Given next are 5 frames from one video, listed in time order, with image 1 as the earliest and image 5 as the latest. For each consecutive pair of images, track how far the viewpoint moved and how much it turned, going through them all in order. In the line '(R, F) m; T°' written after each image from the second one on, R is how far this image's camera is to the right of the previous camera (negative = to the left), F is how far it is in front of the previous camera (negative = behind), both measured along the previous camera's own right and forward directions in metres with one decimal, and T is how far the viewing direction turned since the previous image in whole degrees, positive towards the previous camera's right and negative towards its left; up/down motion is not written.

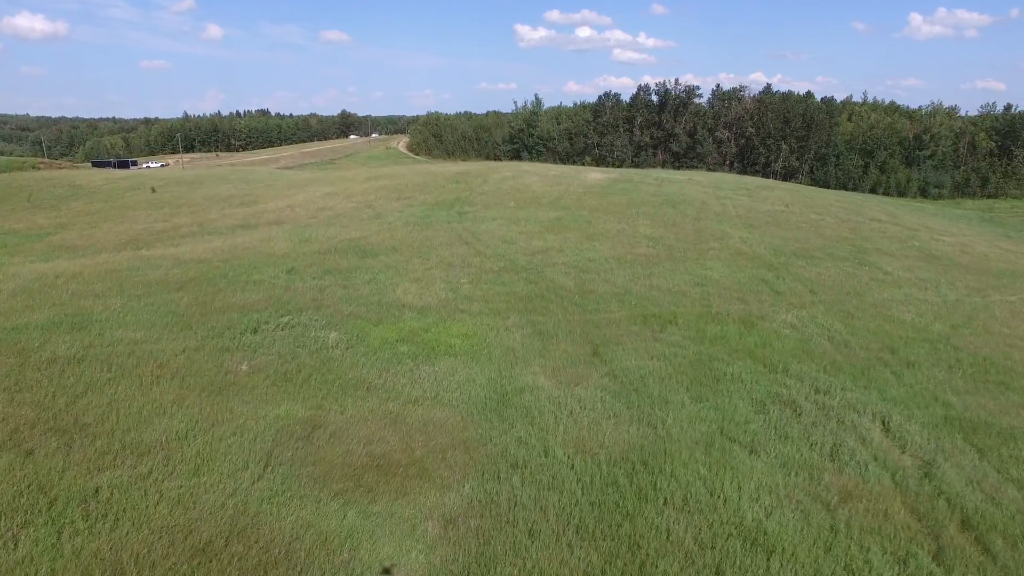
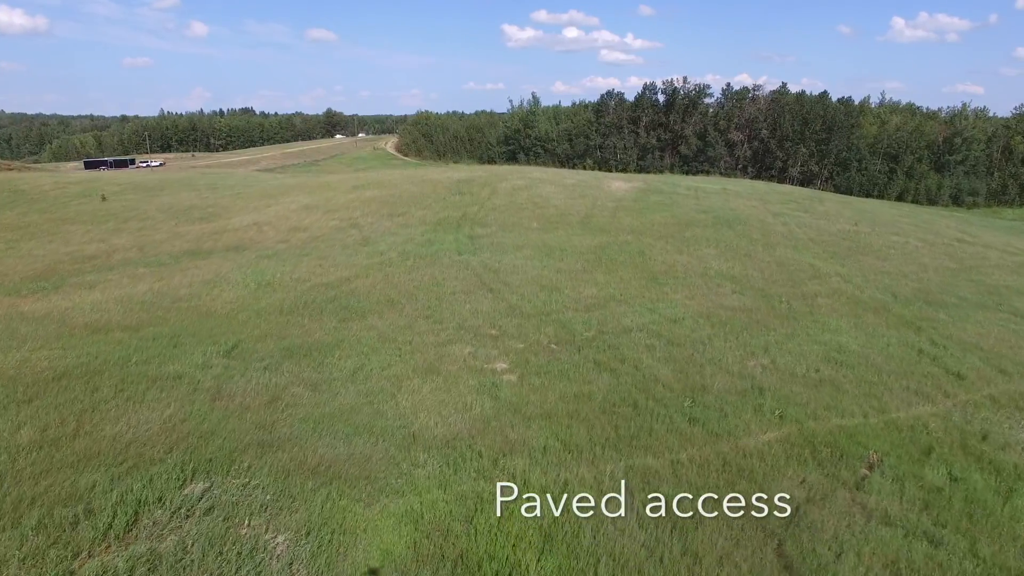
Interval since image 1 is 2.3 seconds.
(-0.8, +3.3) m; +1°
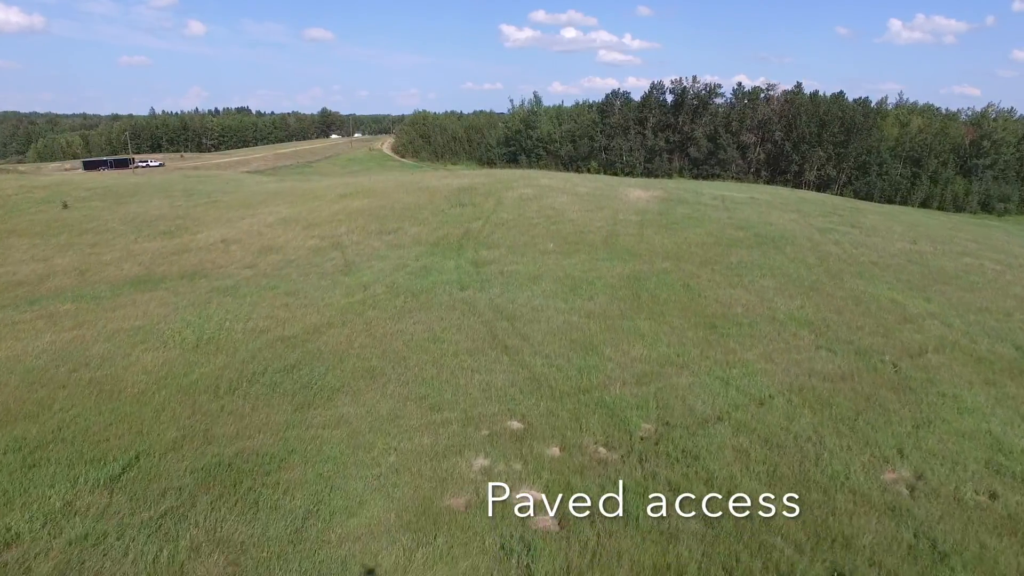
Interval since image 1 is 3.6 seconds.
(-0.3, +2.1) m; 0°
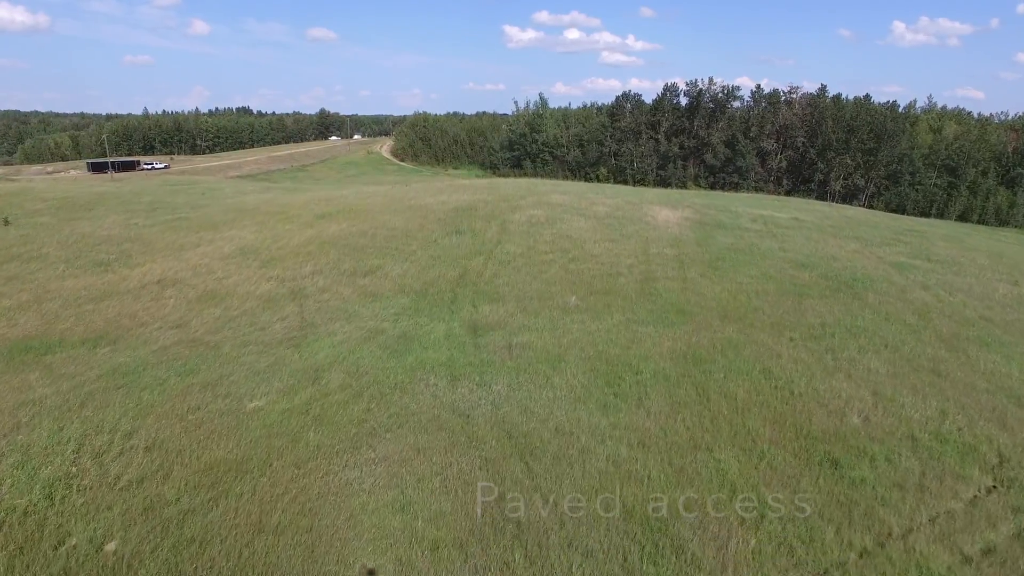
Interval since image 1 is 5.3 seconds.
(-0.1, +2.6) m; 0°
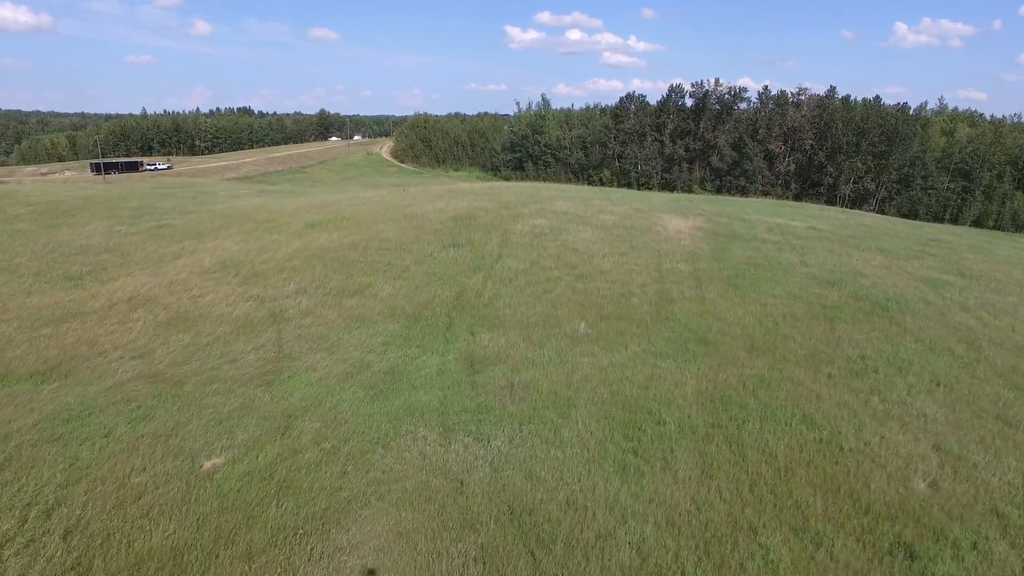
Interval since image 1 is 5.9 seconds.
(0.0, +0.9) m; 0°
